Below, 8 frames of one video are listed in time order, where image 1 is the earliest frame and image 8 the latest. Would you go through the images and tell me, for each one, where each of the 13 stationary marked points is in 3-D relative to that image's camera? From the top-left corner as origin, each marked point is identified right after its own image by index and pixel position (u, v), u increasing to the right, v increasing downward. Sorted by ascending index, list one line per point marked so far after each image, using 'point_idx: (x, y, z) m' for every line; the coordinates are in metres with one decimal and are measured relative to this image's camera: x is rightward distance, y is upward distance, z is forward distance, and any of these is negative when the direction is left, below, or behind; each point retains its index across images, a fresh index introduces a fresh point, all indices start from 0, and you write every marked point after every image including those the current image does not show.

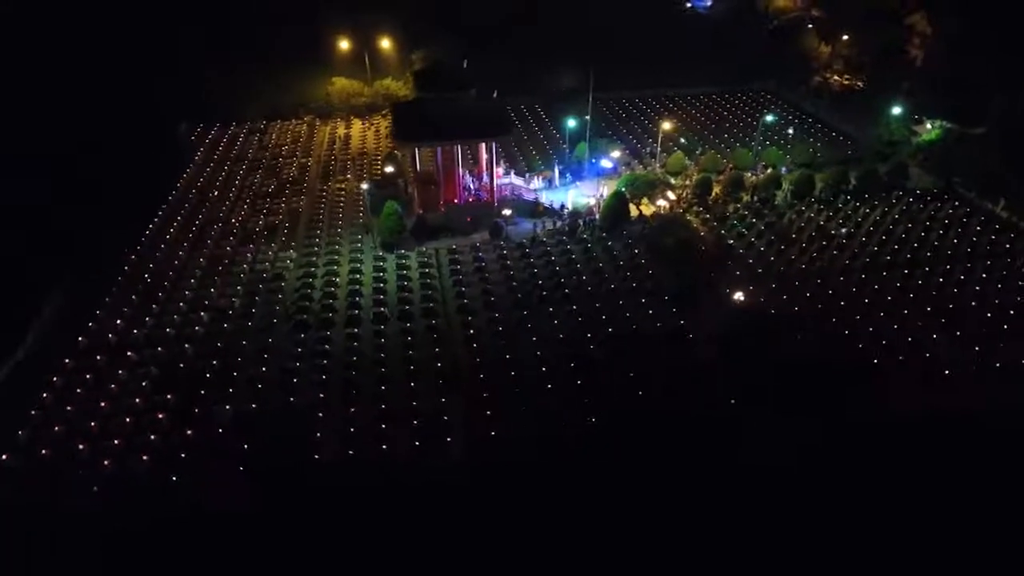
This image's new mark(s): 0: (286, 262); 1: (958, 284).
0: (-4.3, +0.5, +14.3) m
1: (+8.6, 0.0, +14.5) m
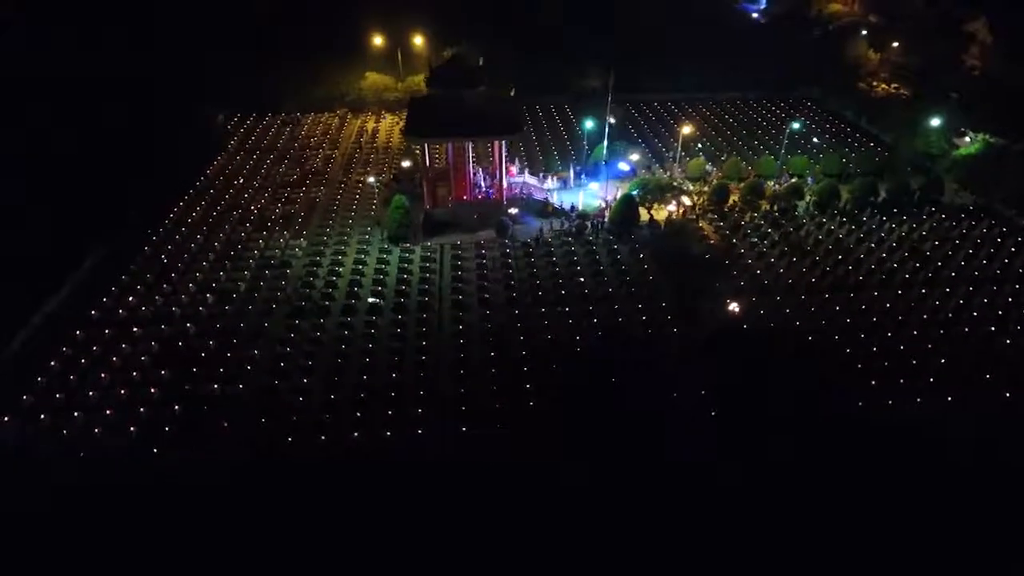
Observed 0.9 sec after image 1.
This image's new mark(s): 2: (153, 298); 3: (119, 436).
0: (-4.3, +0.7, +14.7) m
1: (+8.5, -0.4, +13.8) m
2: (-6.3, -0.2, +13.3) m
3: (-5.5, -2.1, +10.7) m
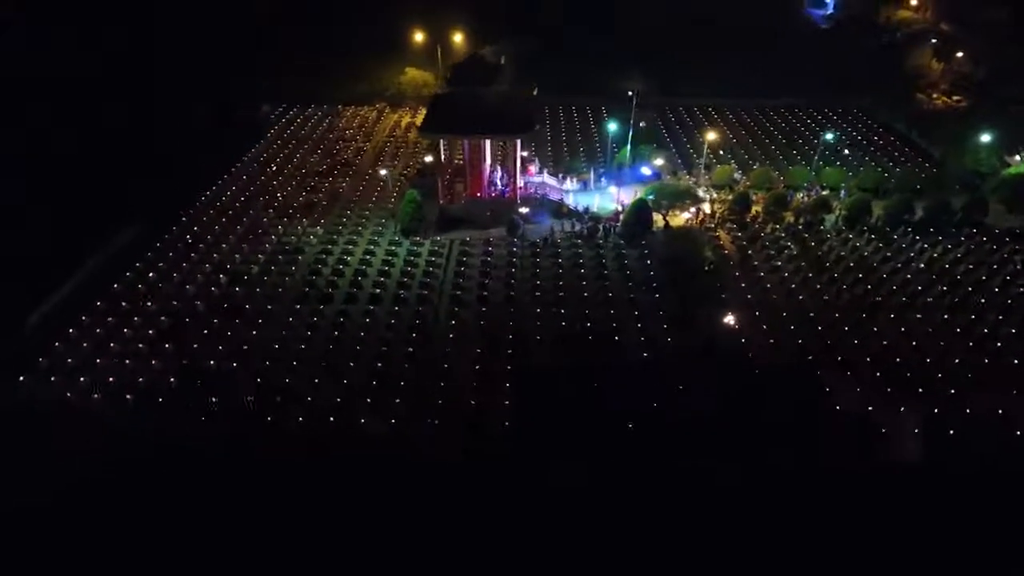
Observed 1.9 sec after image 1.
0: (-4.1, +1.0, +15.2) m
1: (+8.4, -0.9, +13.0) m
2: (-6.3, +0.2, +14.1) m
3: (-6.0, -1.7, +11.4) m
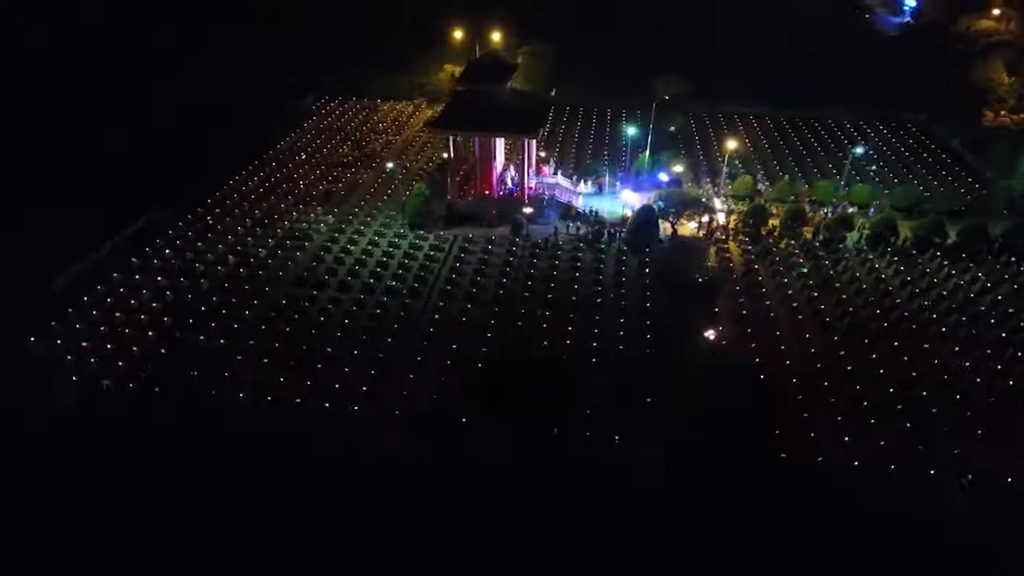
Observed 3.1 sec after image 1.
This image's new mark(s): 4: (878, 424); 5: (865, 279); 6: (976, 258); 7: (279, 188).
0: (-4.0, +1.3, +15.7) m
1: (+8.0, -1.4, +12.0) m
2: (-6.4, +0.7, +14.8) m
3: (-6.5, -1.3, +12.1) m
4: (+5.4, -2.0, +11.2) m
5: (+6.6, +0.2, +14.2) m
6: (+9.0, +0.6, +14.6) m
7: (-5.3, +2.3, +17.1) m
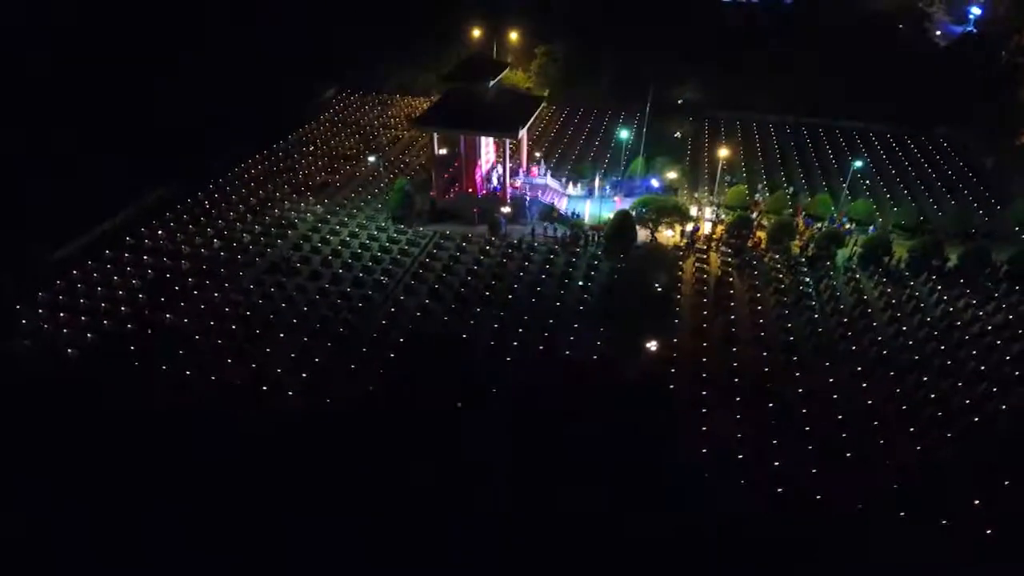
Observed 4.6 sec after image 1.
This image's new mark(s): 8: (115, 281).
0: (-4.4, +1.6, +16.1) m
1: (+7.0, -1.9, +11.1) m
2: (-6.9, +1.1, +15.5) m
3: (-7.4, -0.9, +12.8) m
4: (+4.3, -2.3, +10.6) m
5: (+5.9, -0.2, +13.5) m
6: (+8.3, +0.1, +13.6) m
7: (-5.4, +2.6, +17.6) m
8: (-7.4, +0.1, +14.2) m
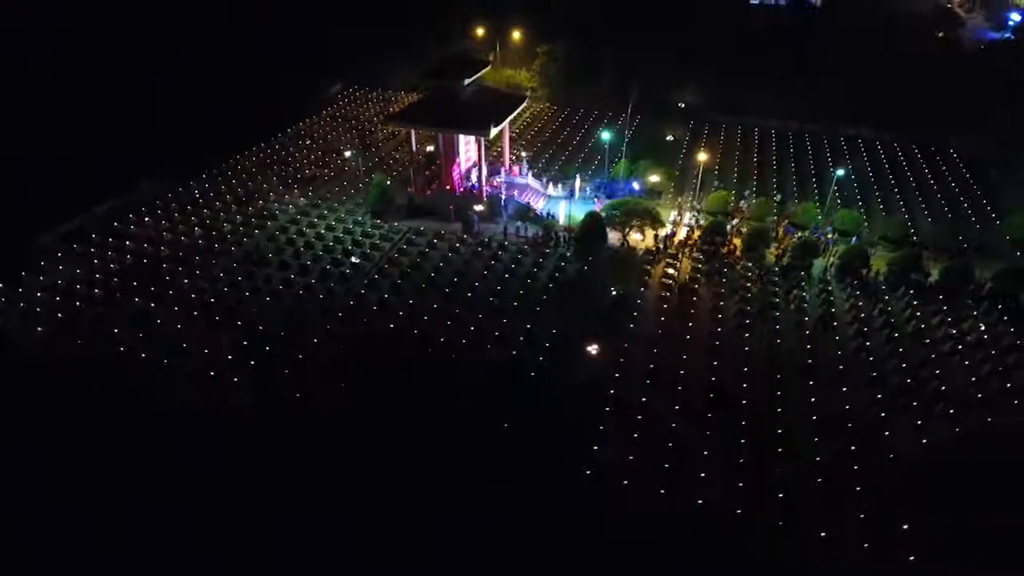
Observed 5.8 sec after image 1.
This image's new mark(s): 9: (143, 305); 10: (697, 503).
0: (-4.8, +1.8, +16.4) m
1: (+6.0, -2.1, +10.6) m
2: (-7.4, +1.4, +16.0) m
3: (-8.2, -0.5, +13.4) m
4: (+3.2, -2.4, +10.3) m
5: (+5.2, -0.4, +13.0) m
6: (+7.6, -0.2, +13.0) m
7: (-5.7, +2.8, +18.0) m
8: (-8.1, +0.5, +14.7) m
9: (-6.6, -0.3, +13.7) m
10: (+2.4, -2.8, +9.7) m
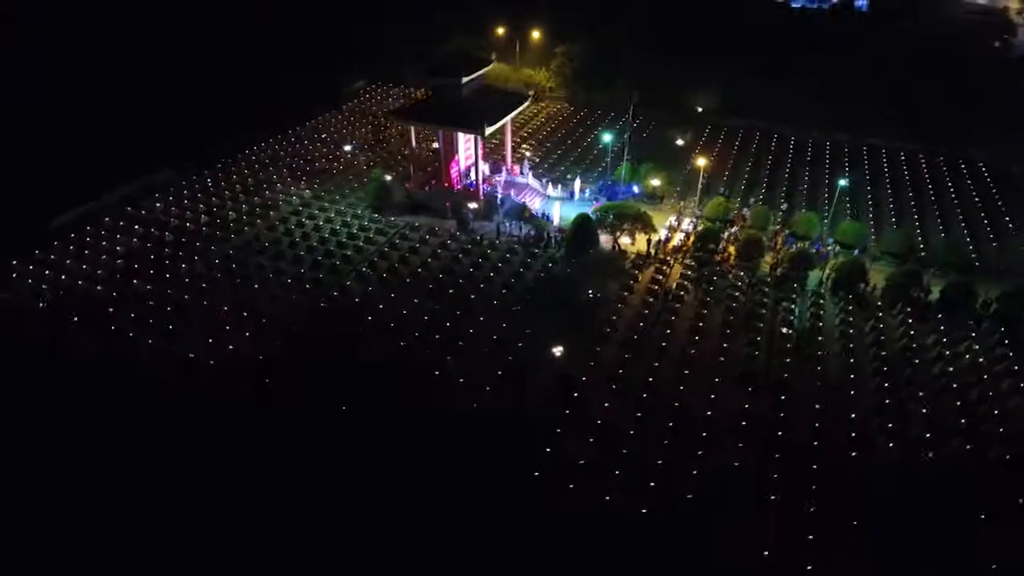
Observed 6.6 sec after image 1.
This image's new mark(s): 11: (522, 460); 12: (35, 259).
0: (-4.8, +2.0, +16.8) m
1: (+5.3, -2.3, +10.0) m
2: (-7.5, +1.7, +16.5) m
3: (-8.5, -0.1, +13.9) m
4: (+2.5, -2.5, +10.0) m
5: (+4.8, -0.6, +12.5) m
6: (+7.2, -0.5, +12.3) m
7: (-5.5, +3.1, +18.4) m
8: (-8.3, +0.8, +15.3) m
9: (-6.9, 0.0, +14.1) m
10: (+1.7, -2.8, +9.5) m
11: (+0.1, -2.4, +10.3) m
12: (-9.4, +0.5, +14.9) m
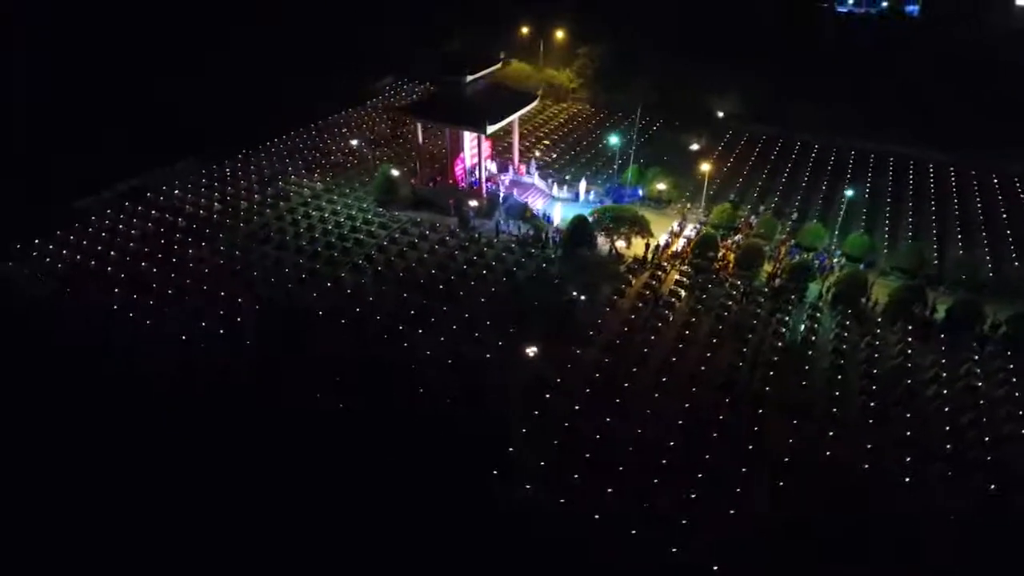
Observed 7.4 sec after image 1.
0: (-4.7, +2.2, +17.0) m
1: (+4.7, -2.5, +9.5) m
2: (-7.3, +2.1, +17.0) m
3: (-8.7, +0.3, +14.5) m
4: (+1.9, -2.6, +9.7) m
5: (+4.5, -0.8, +12.1) m
6: (+6.8, -0.8, +11.7) m
7: (-5.2, +3.3, +18.7) m
8: (-8.2, +1.2, +15.8) m
9: (-7.1, +0.3, +14.6) m
10: (+1.0, -2.9, +9.3) m
11: (-0.4, -2.3, +10.2) m
12: (-9.4, +1.0, +15.5) m
